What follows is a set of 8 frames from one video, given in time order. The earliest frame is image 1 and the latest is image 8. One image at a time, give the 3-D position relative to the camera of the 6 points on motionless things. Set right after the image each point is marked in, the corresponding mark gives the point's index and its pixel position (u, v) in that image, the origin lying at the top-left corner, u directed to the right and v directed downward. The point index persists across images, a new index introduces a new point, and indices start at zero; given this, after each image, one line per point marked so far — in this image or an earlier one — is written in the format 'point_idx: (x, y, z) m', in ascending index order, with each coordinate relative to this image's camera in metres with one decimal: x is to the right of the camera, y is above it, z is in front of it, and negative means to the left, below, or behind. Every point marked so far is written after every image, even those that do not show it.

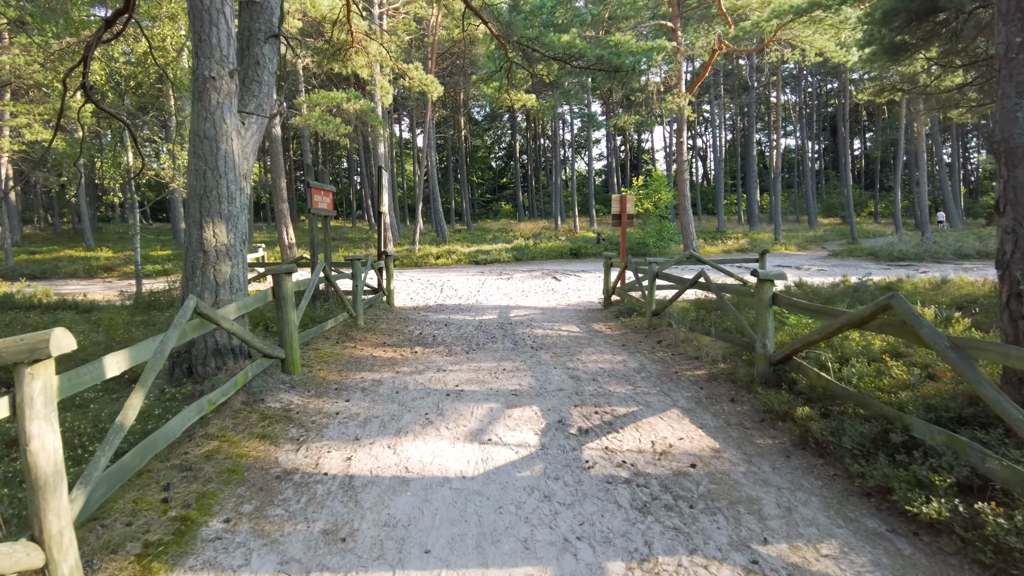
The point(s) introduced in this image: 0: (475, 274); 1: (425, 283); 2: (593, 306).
0: (-0.9, +0.4, +16.6) m
1: (-1.9, +0.1, +14.5) m
2: (+1.4, -0.3, +11.2) m
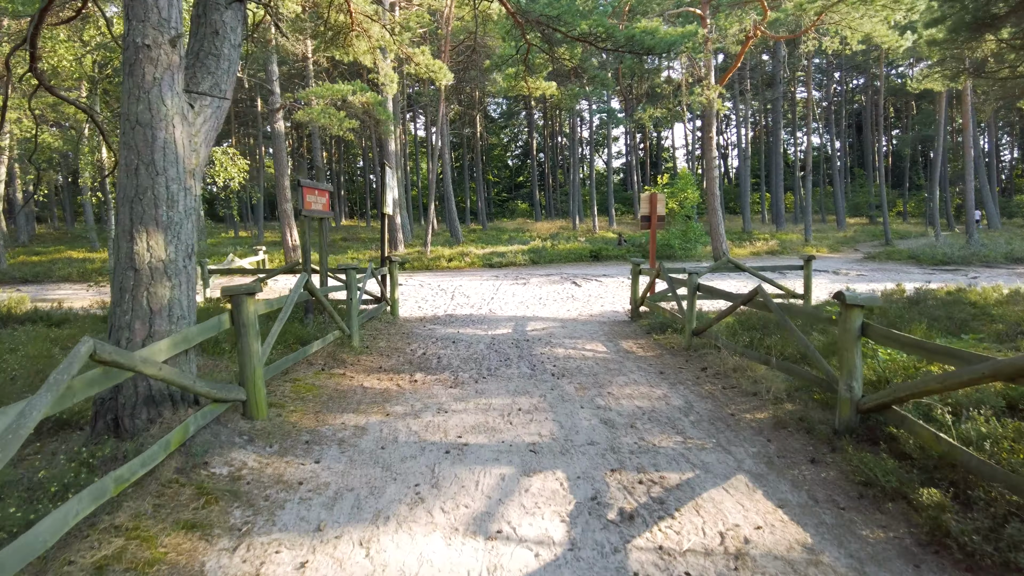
0: (-0.5, +0.3, +15.6) m
1: (-1.6, 0.0, +13.5) m
2: (+1.7, -0.5, +10.1) m
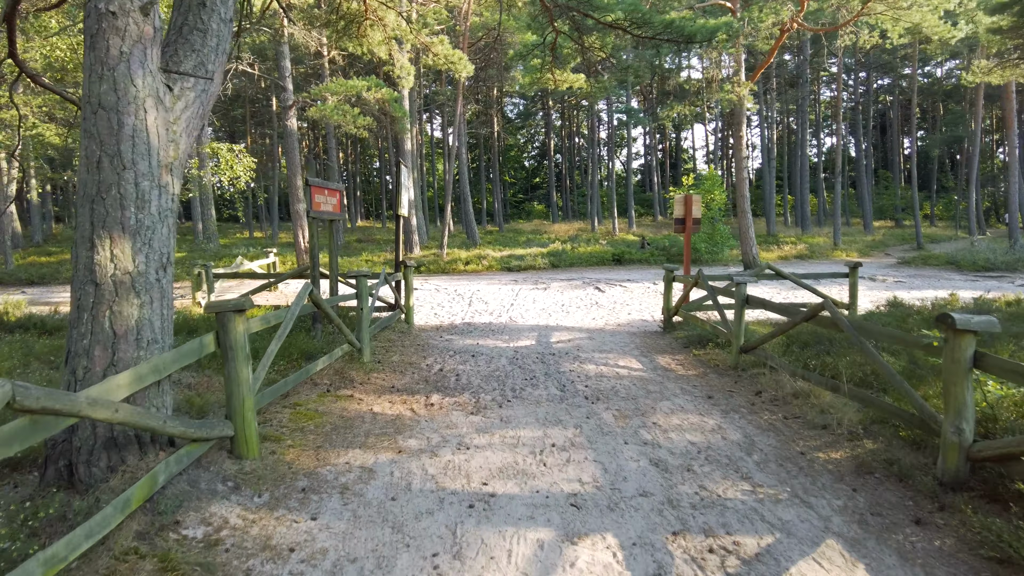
0: (-0.1, +0.1, +14.9) m
1: (-1.2, -0.1, +12.9) m
2: (+2.0, -0.6, +9.4) m
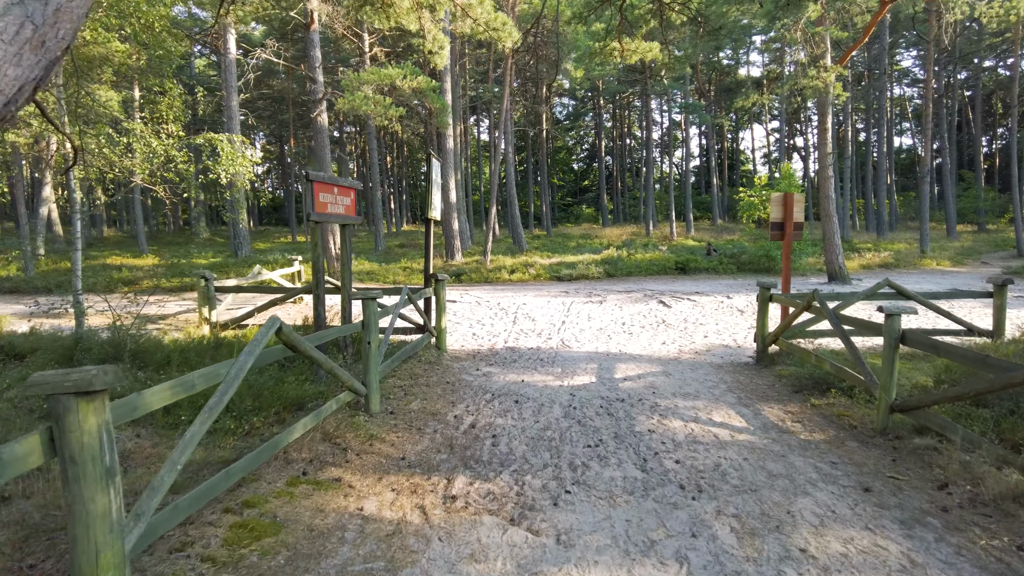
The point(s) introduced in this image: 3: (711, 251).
0: (+0.9, -0.1, +13.2) m
1: (-0.3, -0.4, +11.2) m
2: (+2.6, -0.8, +7.6) m
3: (+5.6, +1.1, +18.4) m
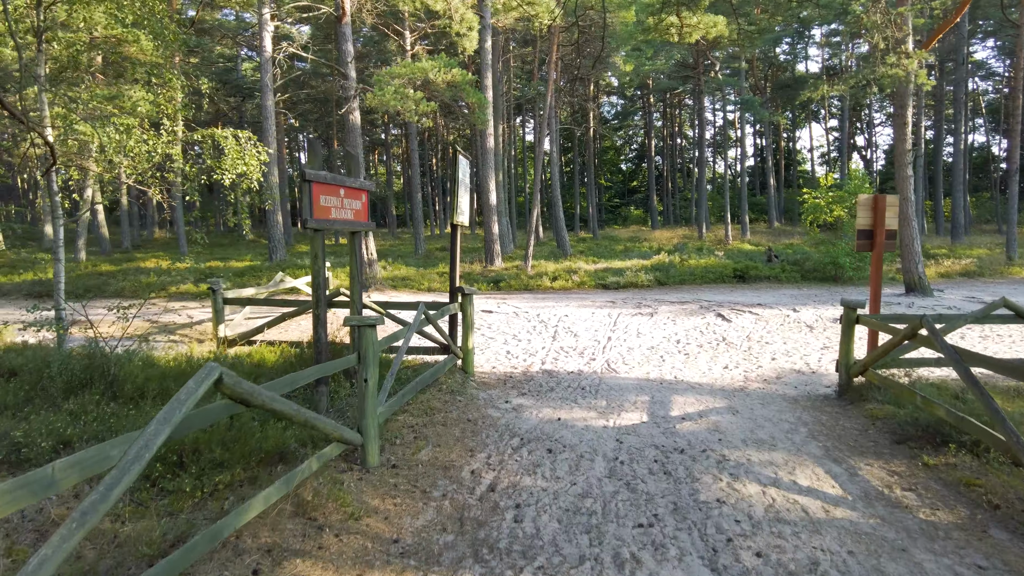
0: (+1.7, -0.3, +12.2) m
1: (+0.3, -0.5, +10.3) m
2: (+3.0, -1.0, +6.4) m
3: (+6.8, +0.8, +17.0) m
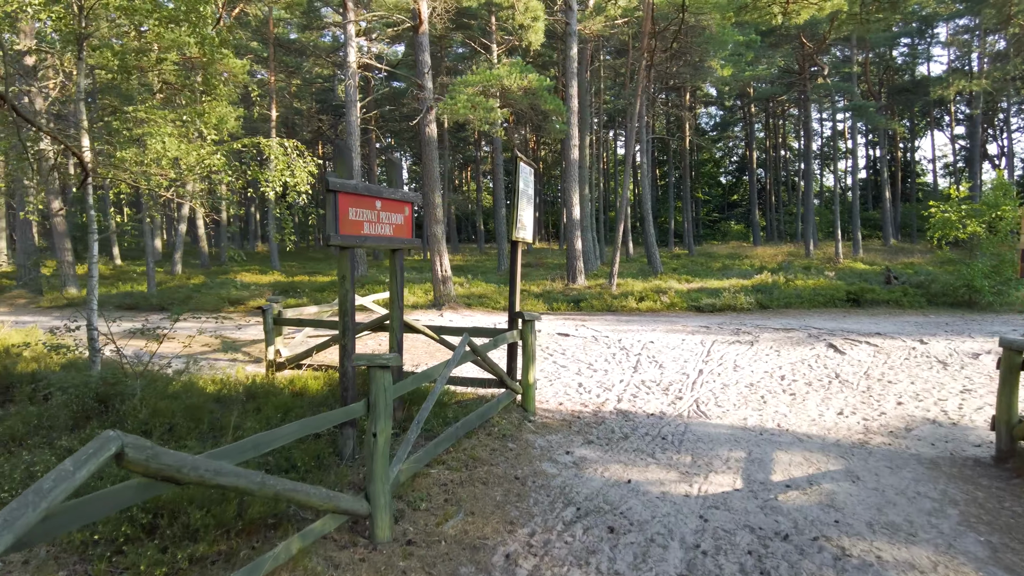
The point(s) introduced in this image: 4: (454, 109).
0: (+3.1, -0.7, +11.0) m
1: (+1.4, -0.9, +9.3) m
2: (+3.5, -1.3, +5.1) m
3: (+8.7, +0.2, +15.1) m
4: (-0.9, +2.9, +10.5) m
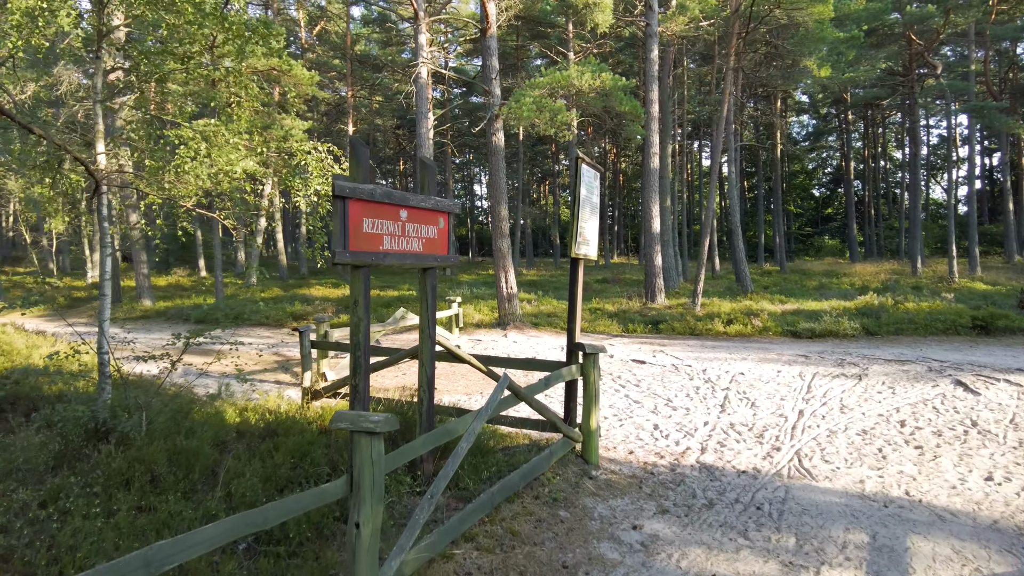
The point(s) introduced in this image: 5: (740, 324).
0: (+4.1, -1.0, +9.6) m
1: (+2.3, -1.1, +8.1) m
2: (+3.8, -1.5, +3.7) m
3: (+10.2, -0.3, +13.0) m
4: (+0.2, +2.6, +9.7) m
5: (+4.3, -0.7, +12.4) m
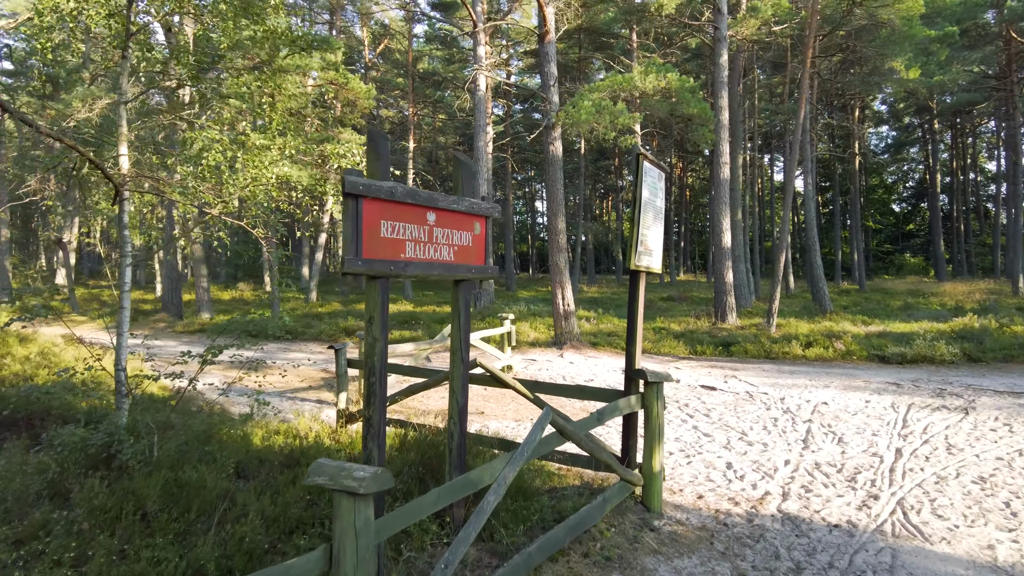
0: (+4.9, -1.3, +8.6) m
1: (+2.9, -1.4, +7.2) m
2: (+4.0, -1.6, +2.7) m
3: (+11.3, -0.7, +11.4) m
4: (+1.0, +2.4, +9.2) m
5: (+5.3, -1.0, +11.3) m
